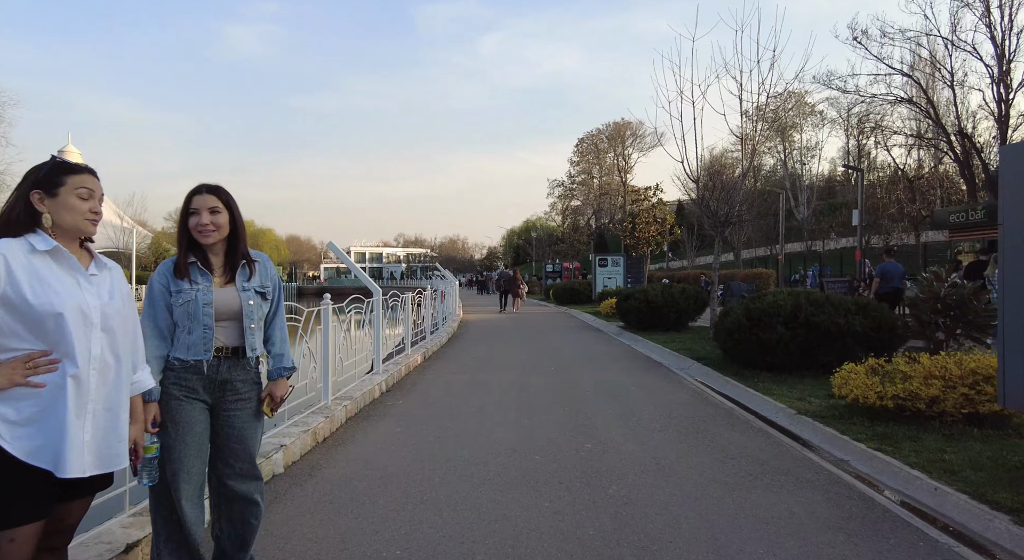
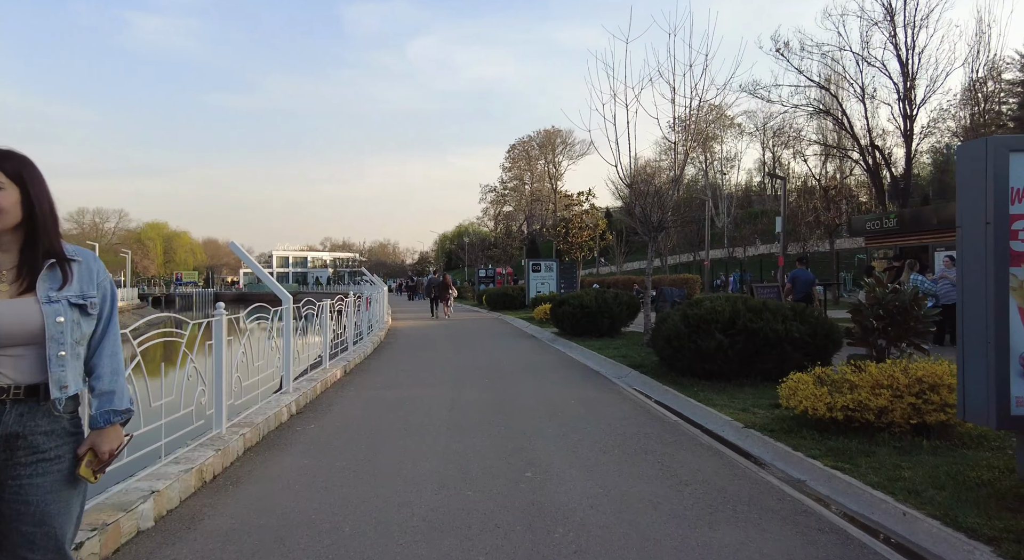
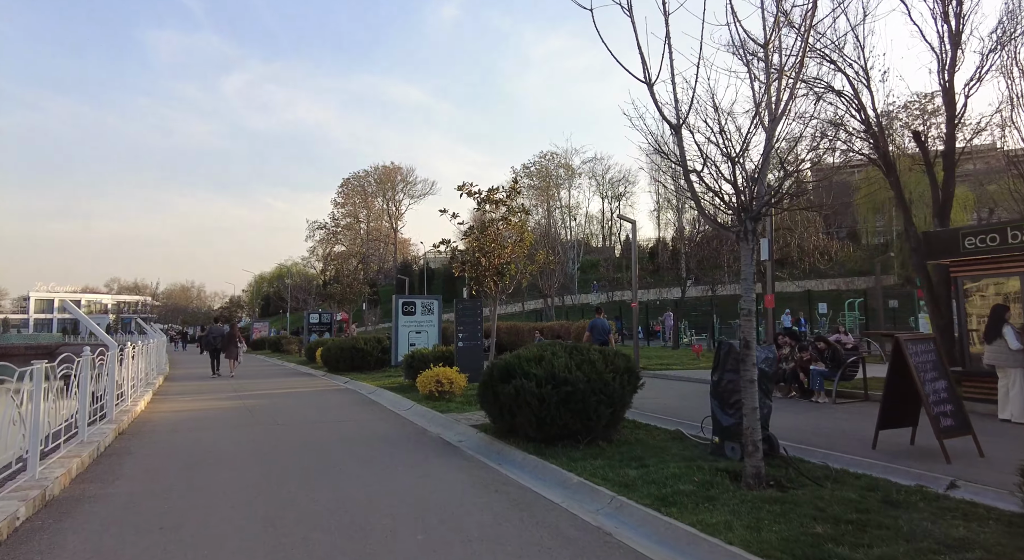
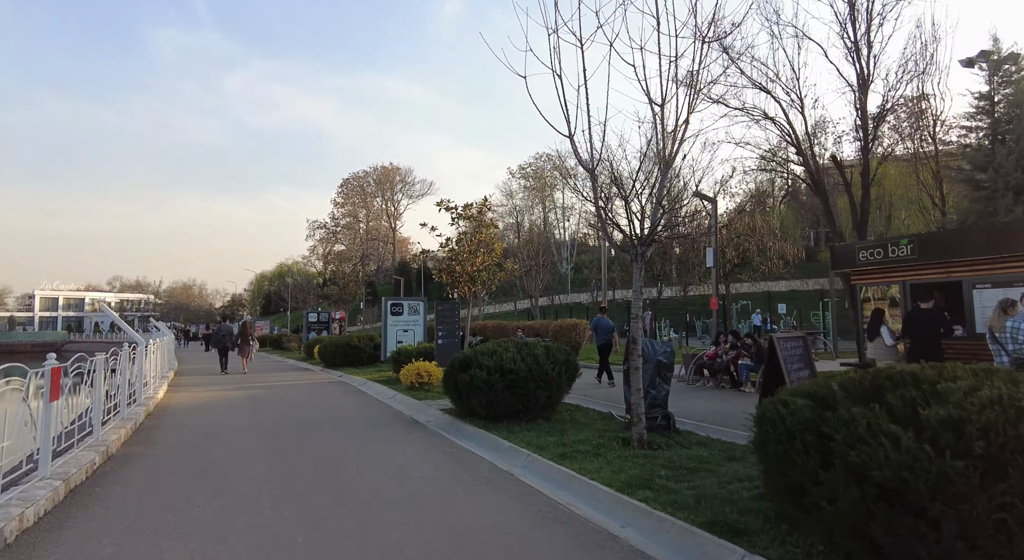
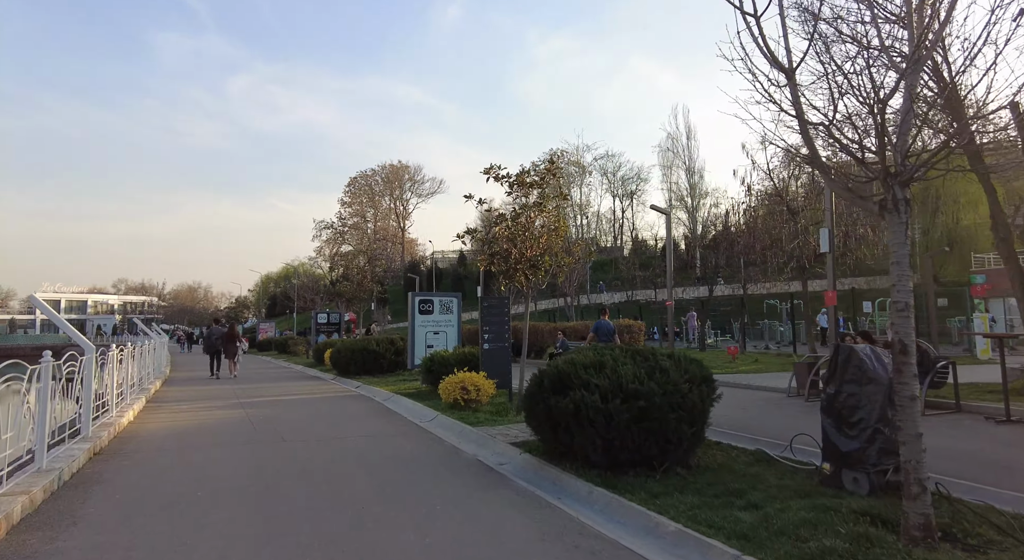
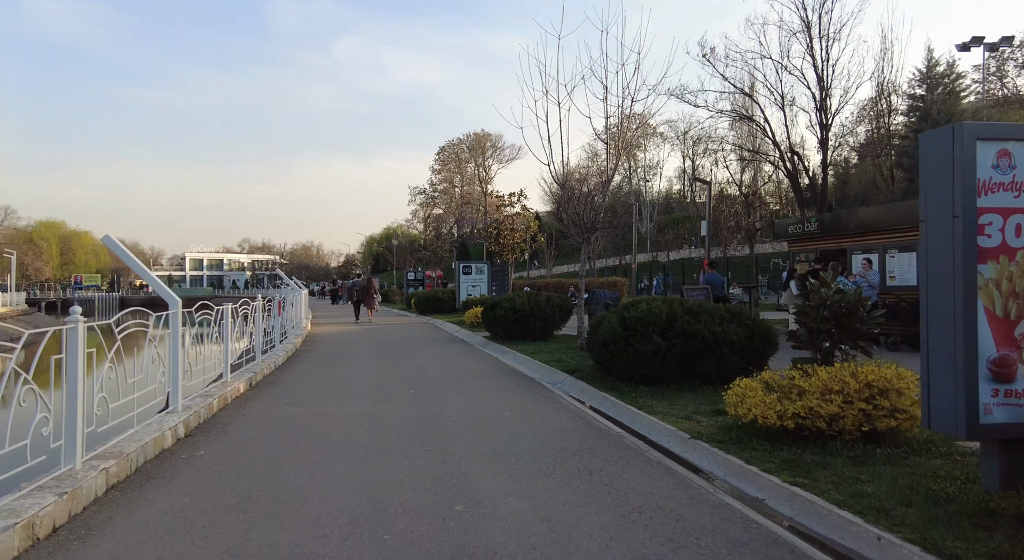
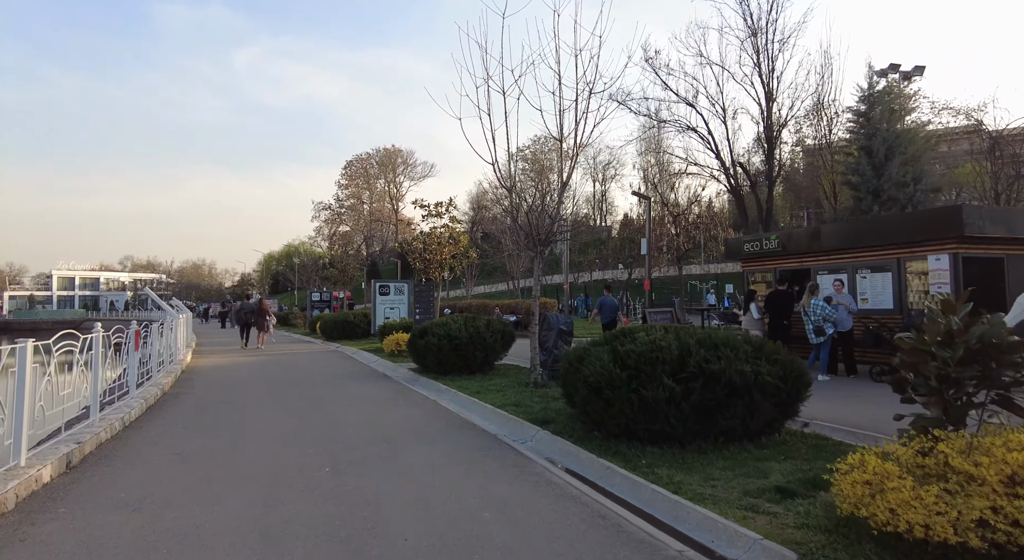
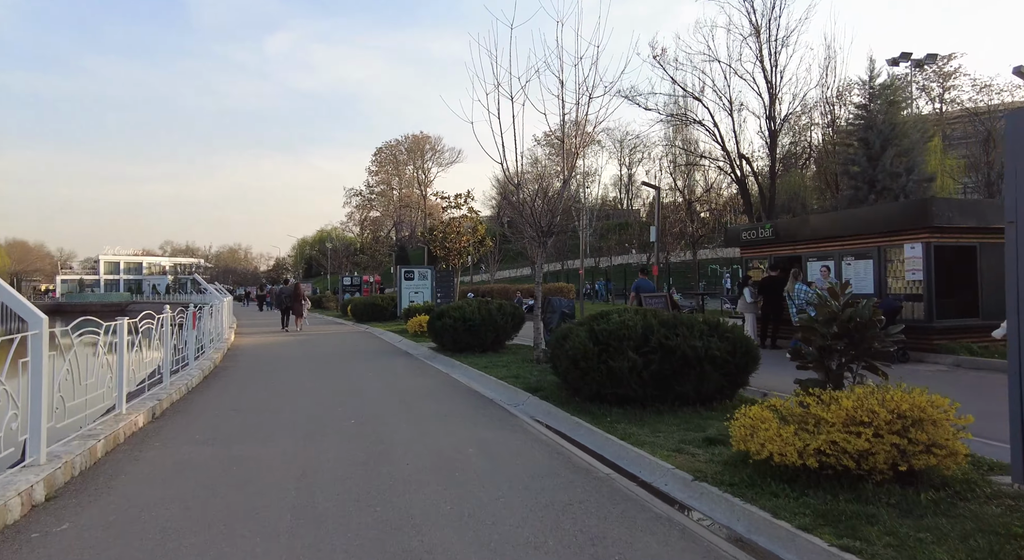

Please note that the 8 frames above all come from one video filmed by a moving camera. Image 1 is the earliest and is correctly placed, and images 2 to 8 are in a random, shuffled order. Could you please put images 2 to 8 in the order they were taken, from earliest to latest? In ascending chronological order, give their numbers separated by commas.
2, 6, 8, 7, 4, 3, 5
